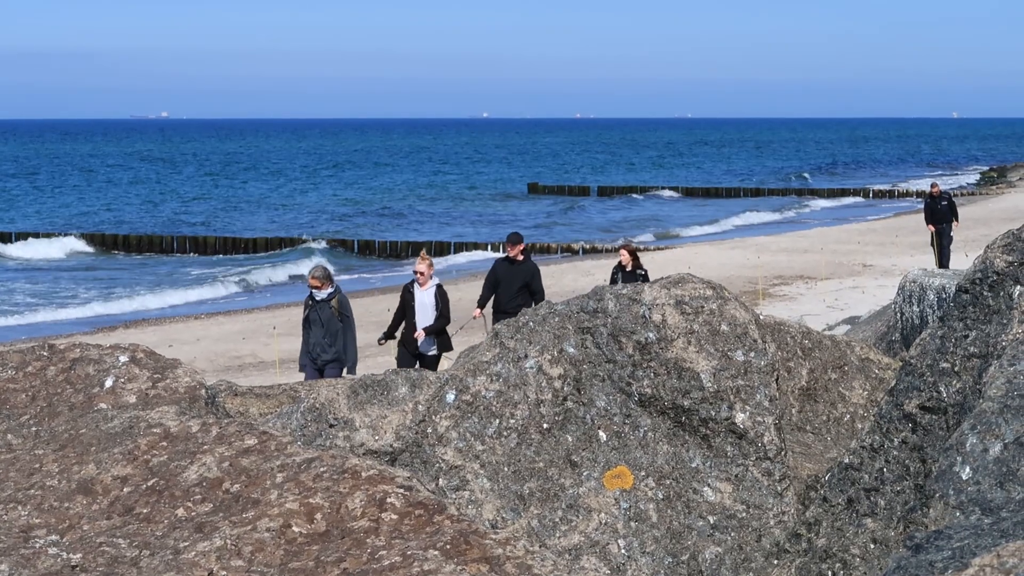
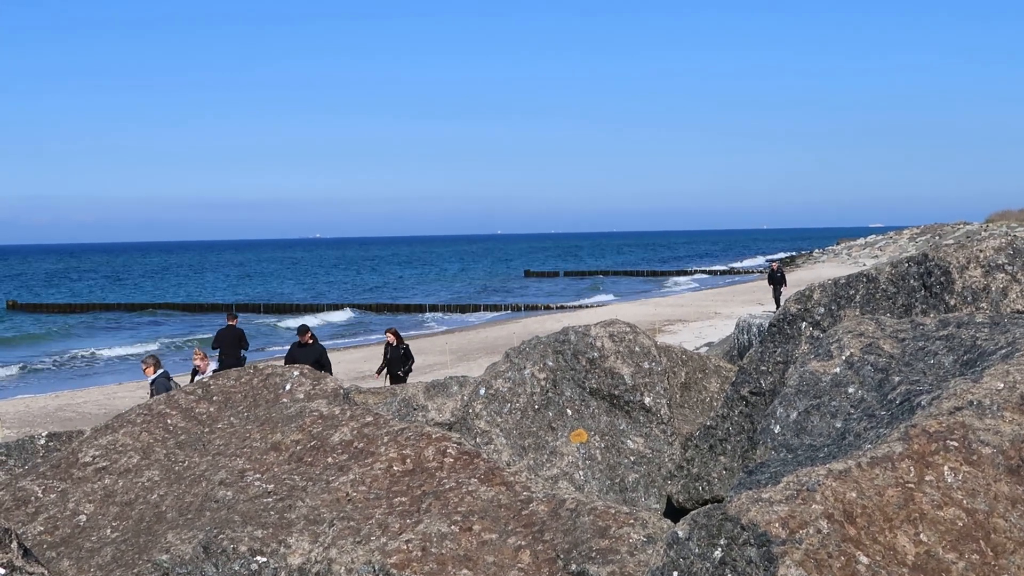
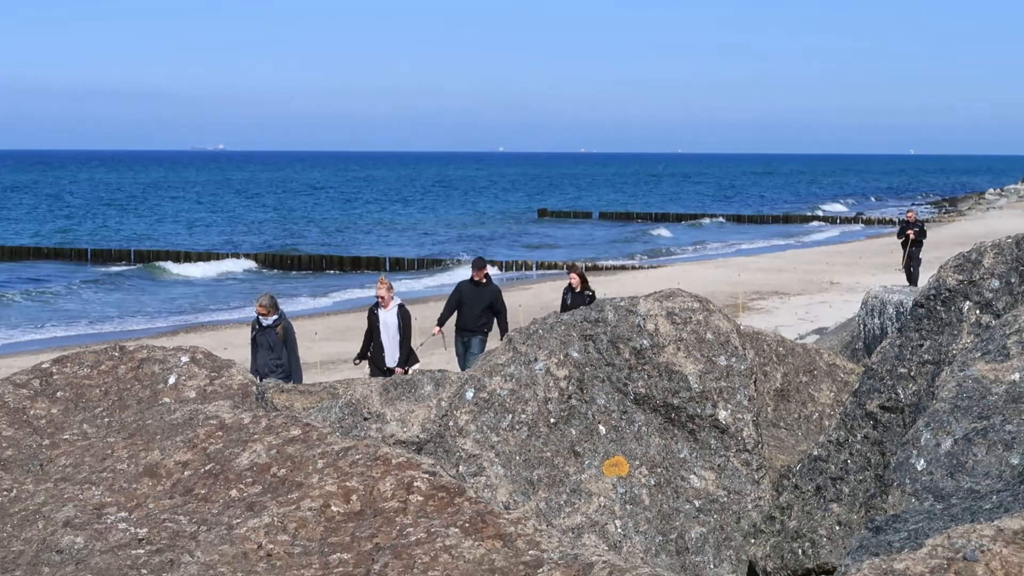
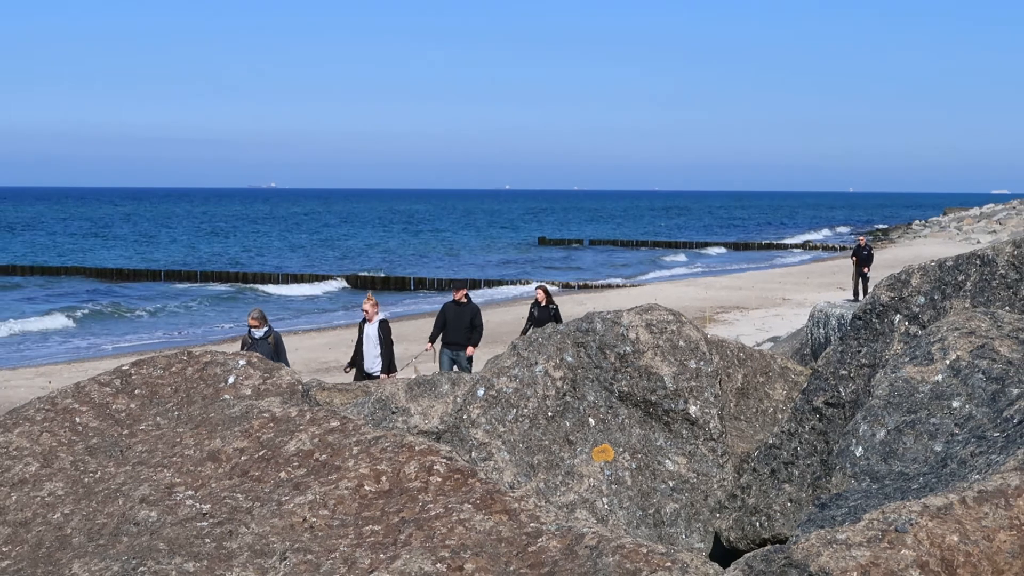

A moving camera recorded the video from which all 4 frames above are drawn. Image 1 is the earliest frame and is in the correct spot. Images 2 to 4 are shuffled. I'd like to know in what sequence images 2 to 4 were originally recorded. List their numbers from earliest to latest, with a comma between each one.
3, 4, 2
